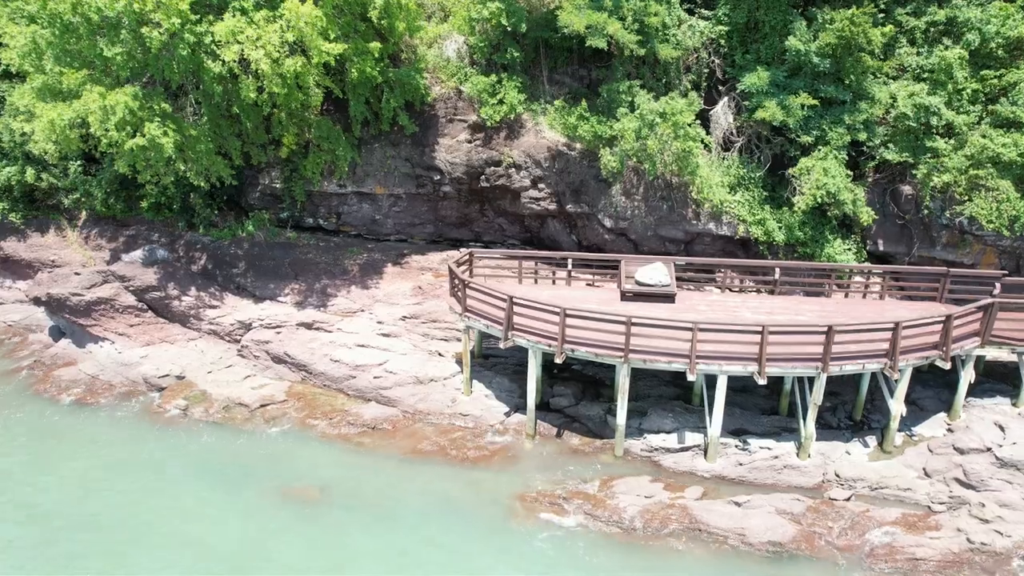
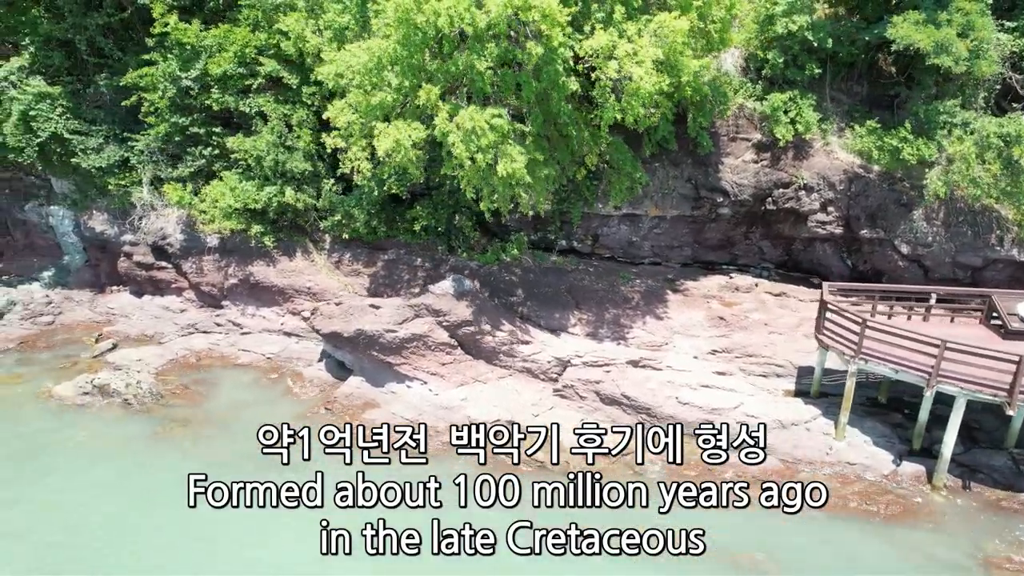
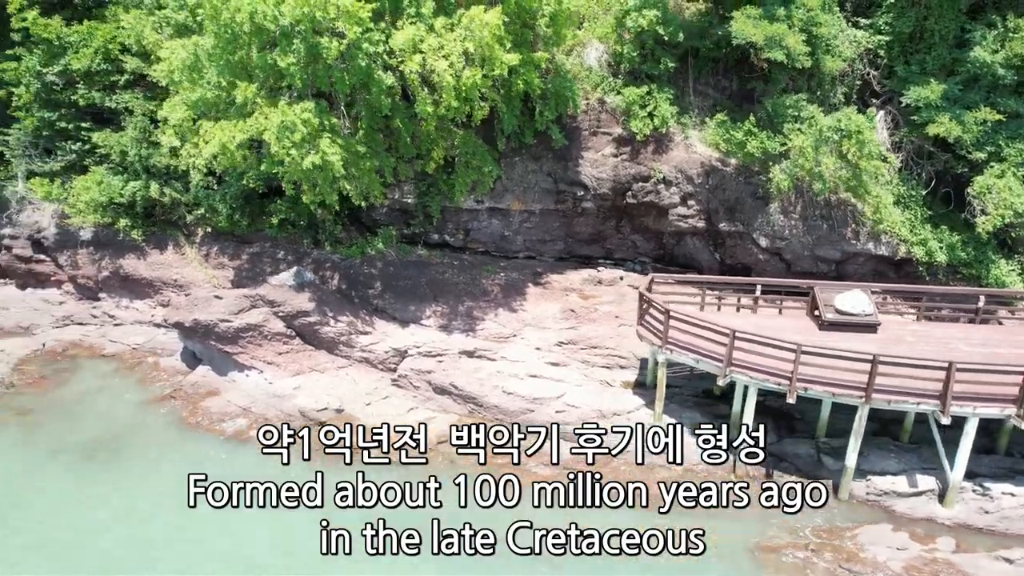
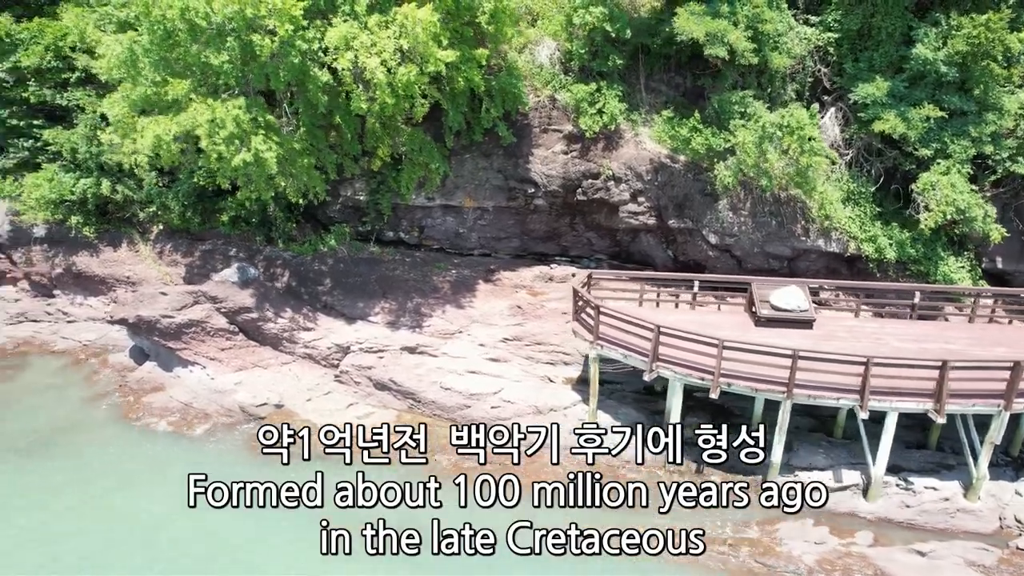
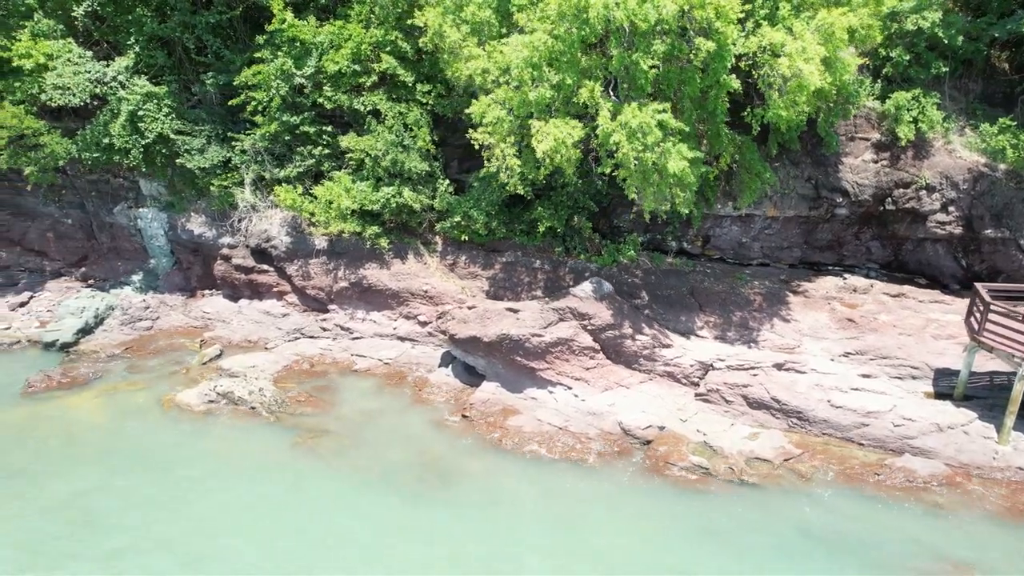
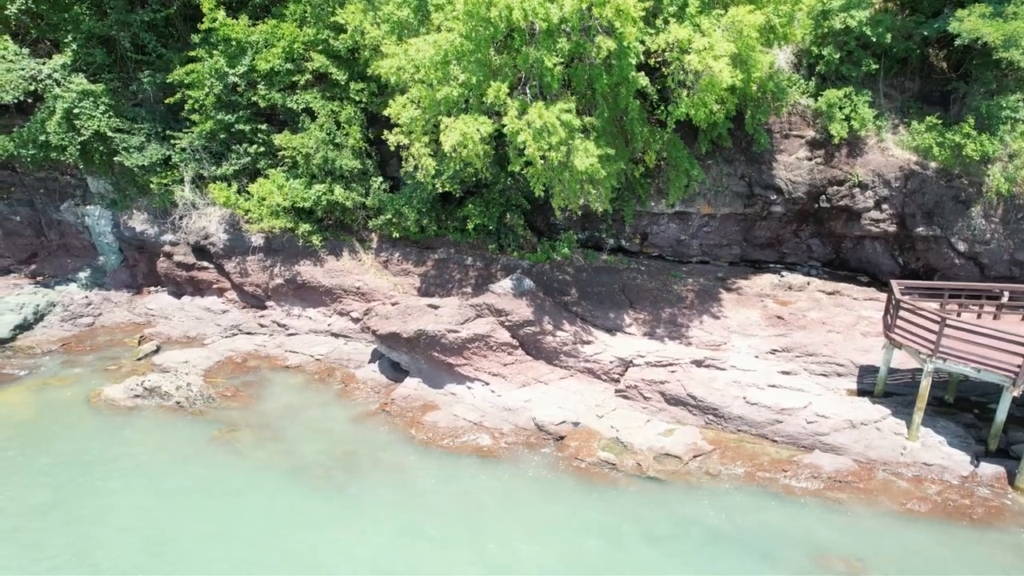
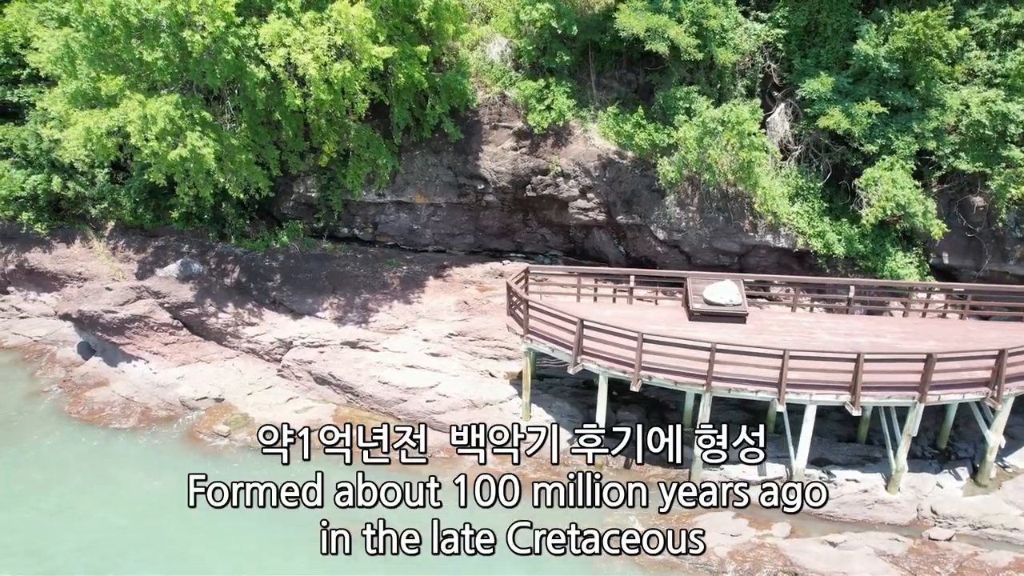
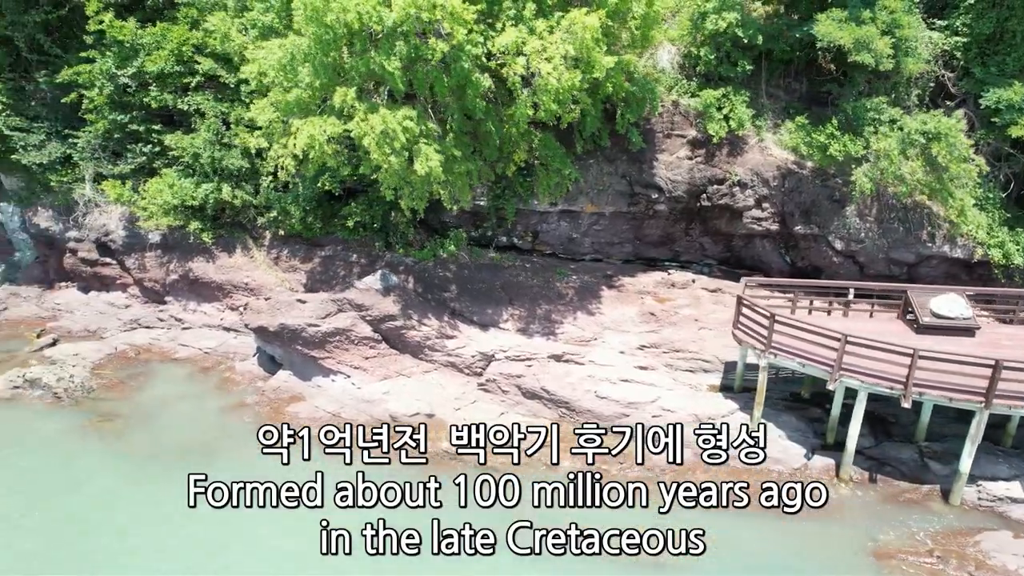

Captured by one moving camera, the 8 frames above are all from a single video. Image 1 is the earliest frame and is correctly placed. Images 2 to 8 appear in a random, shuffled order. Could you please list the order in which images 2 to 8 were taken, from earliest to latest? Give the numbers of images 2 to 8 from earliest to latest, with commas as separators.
7, 4, 3, 8, 2, 6, 5
